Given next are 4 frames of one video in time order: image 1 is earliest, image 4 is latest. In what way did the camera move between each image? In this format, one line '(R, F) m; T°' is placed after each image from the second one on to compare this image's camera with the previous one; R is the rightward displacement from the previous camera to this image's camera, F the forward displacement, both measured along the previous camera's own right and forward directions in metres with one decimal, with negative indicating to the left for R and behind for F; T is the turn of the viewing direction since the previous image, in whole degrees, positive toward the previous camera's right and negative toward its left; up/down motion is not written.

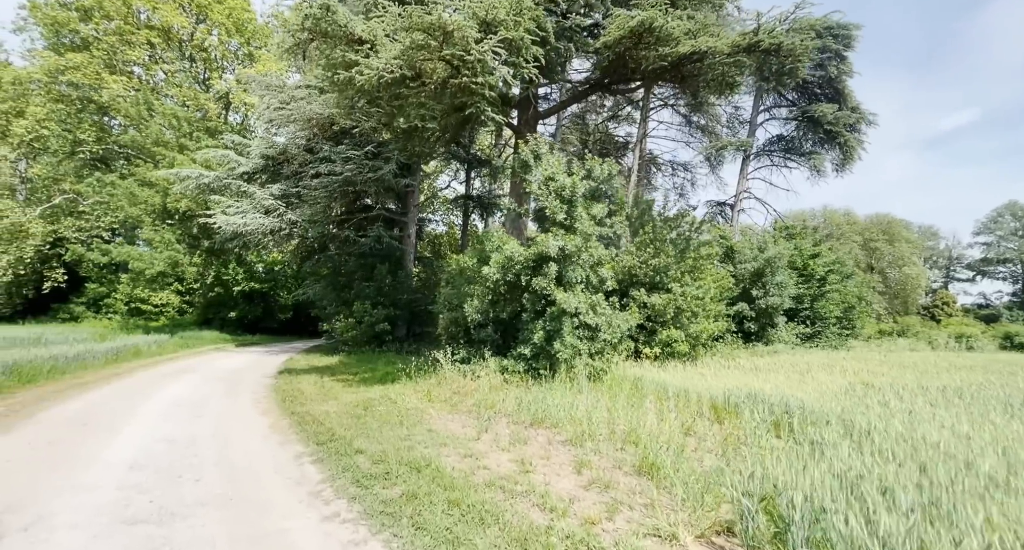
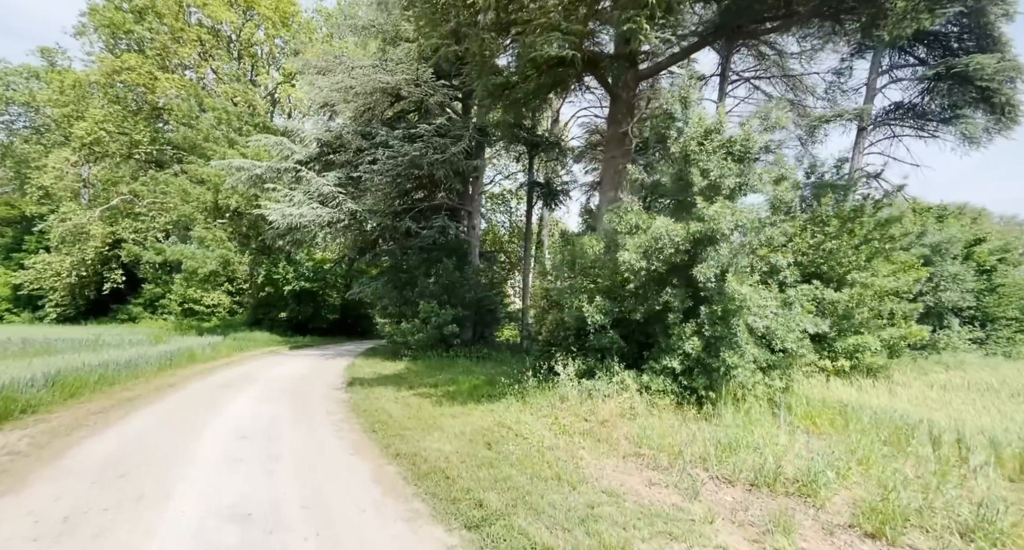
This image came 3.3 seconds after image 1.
(-1.8, +2.3) m; -4°
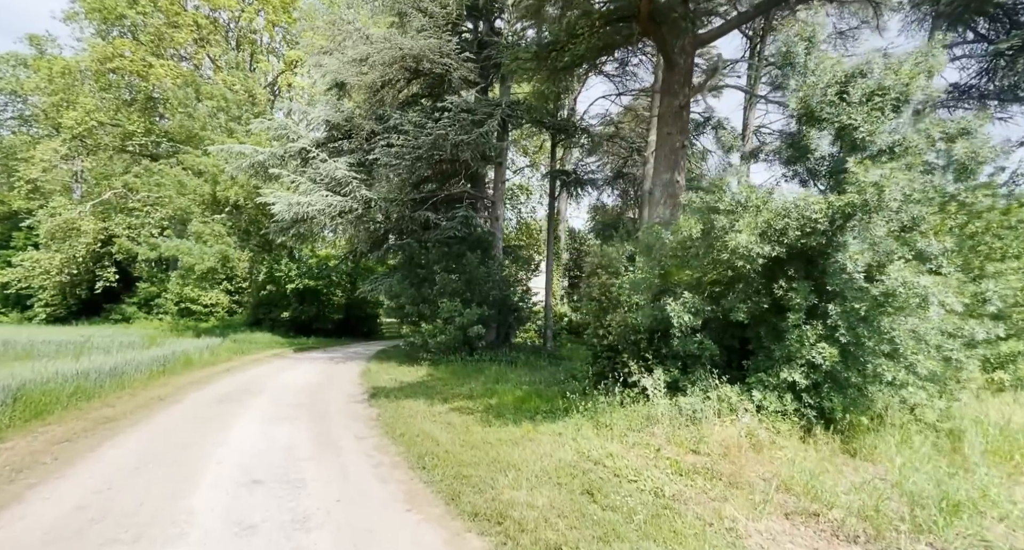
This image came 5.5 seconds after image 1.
(-1.0, +1.7) m; 0°
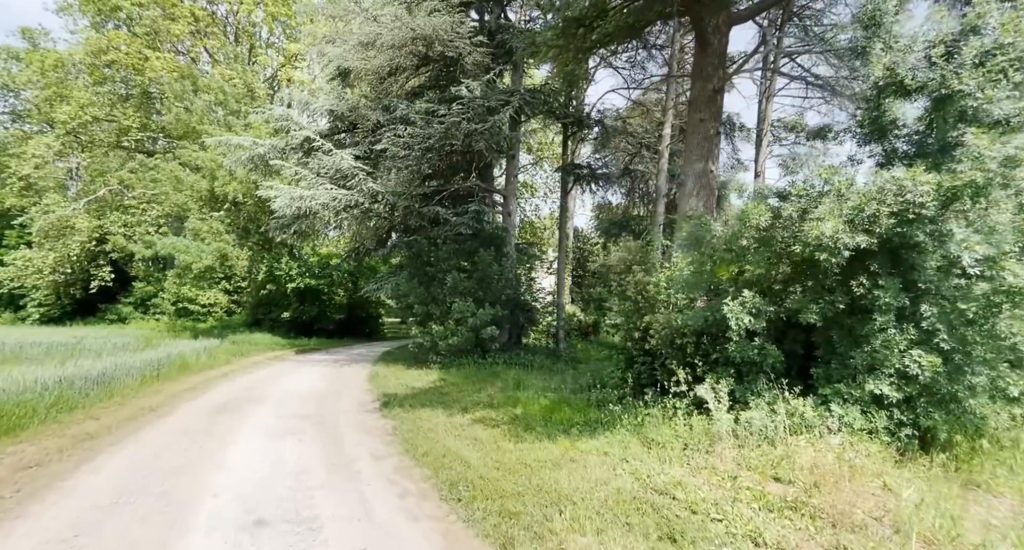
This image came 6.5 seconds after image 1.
(-0.5, +0.9) m; 0°
